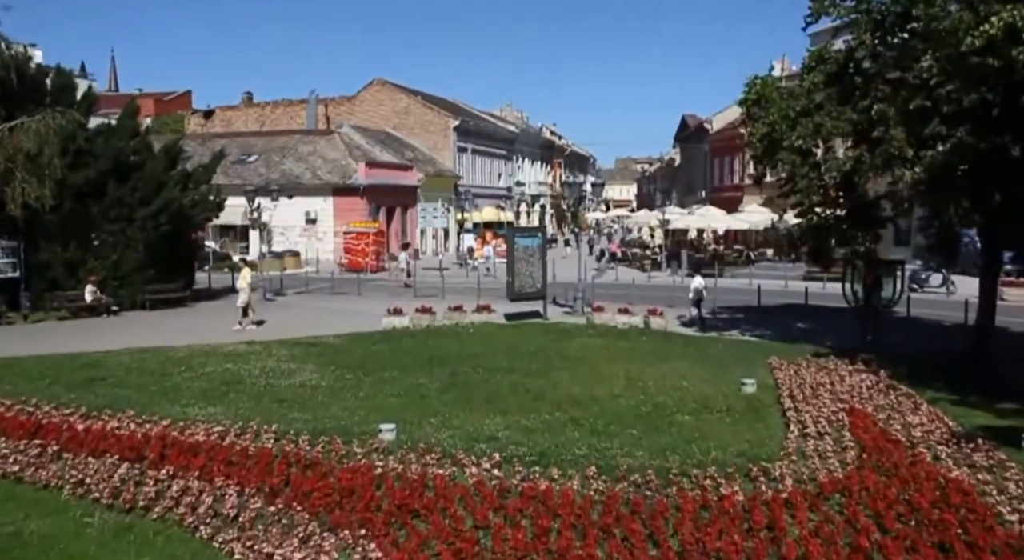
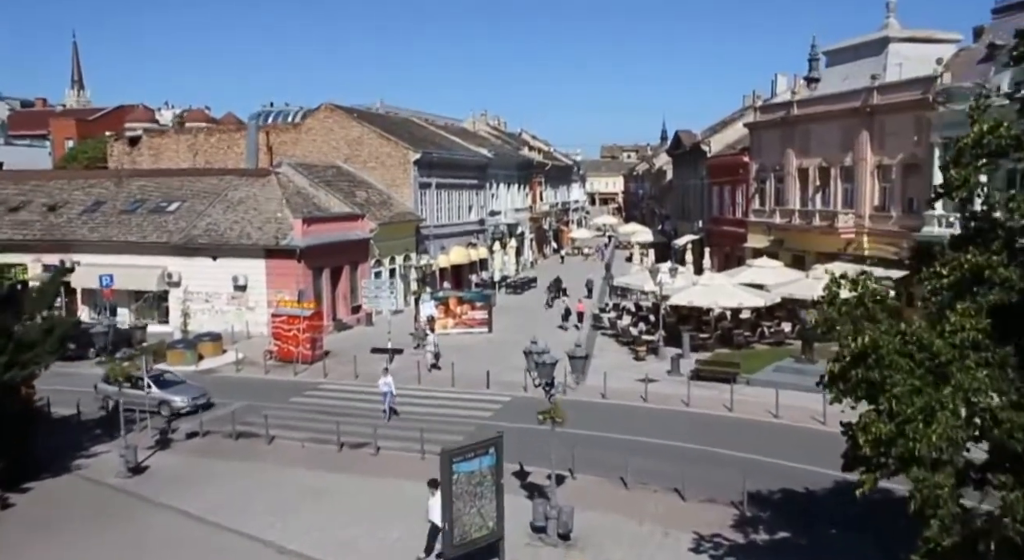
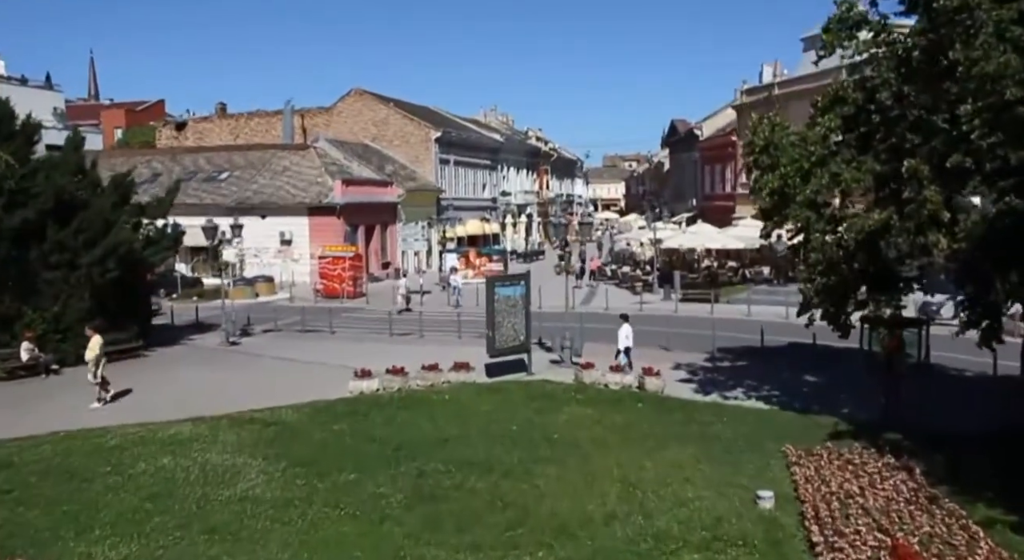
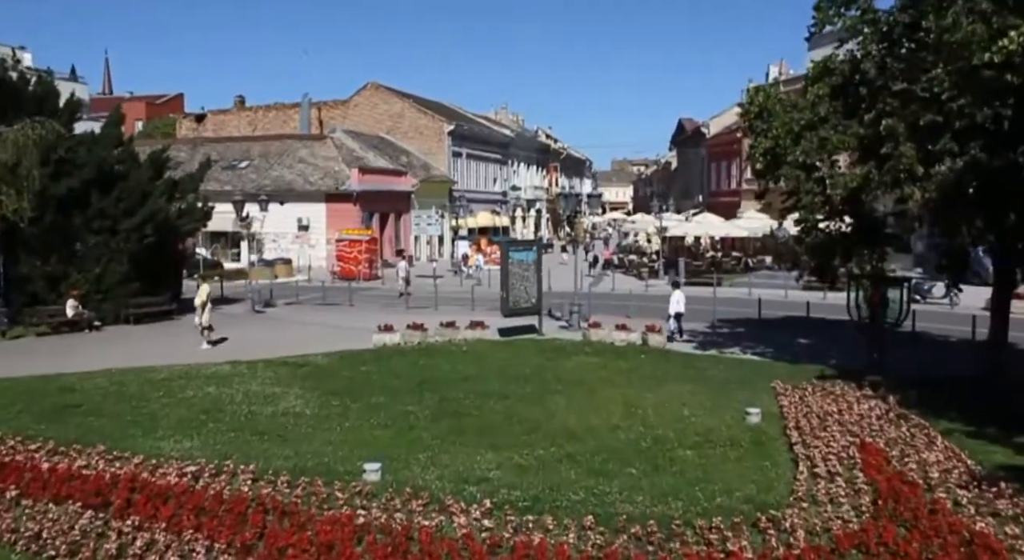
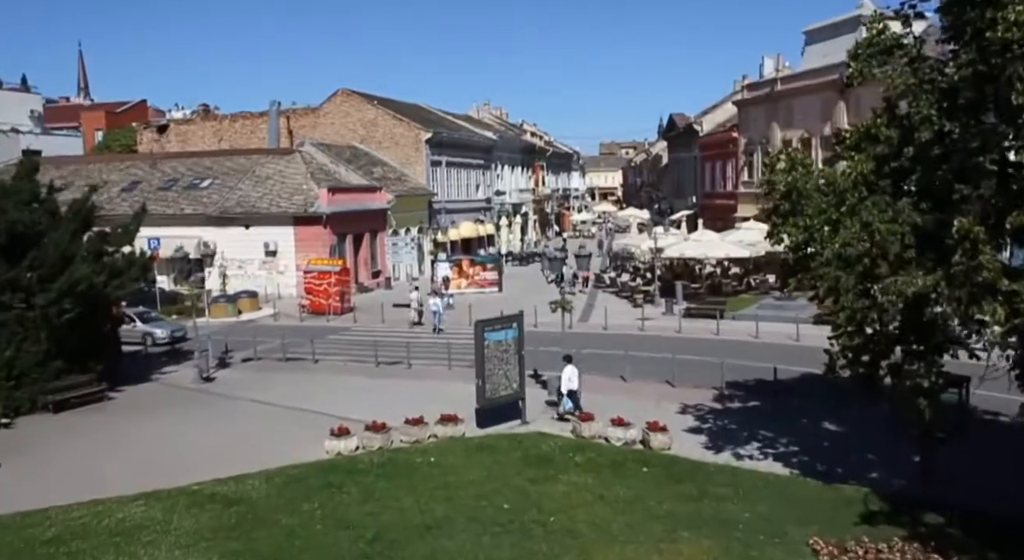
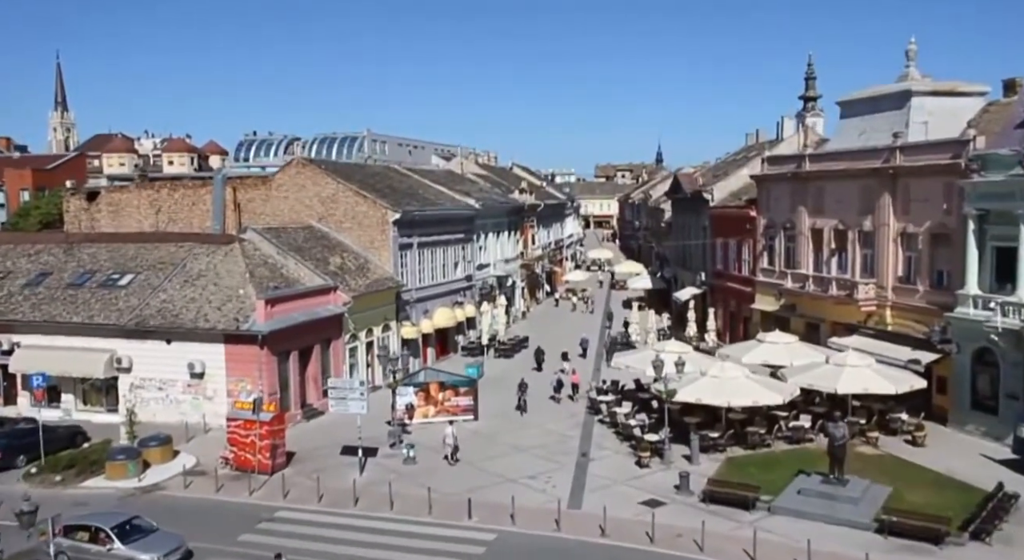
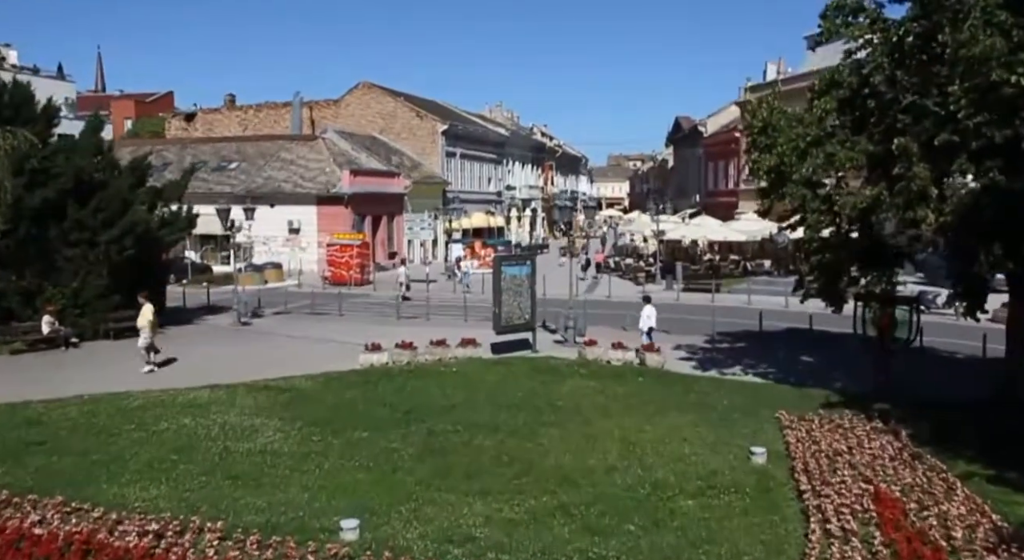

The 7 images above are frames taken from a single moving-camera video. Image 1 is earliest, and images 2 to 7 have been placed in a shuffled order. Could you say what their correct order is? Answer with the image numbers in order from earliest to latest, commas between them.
4, 7, 3, 5, 2, 6
